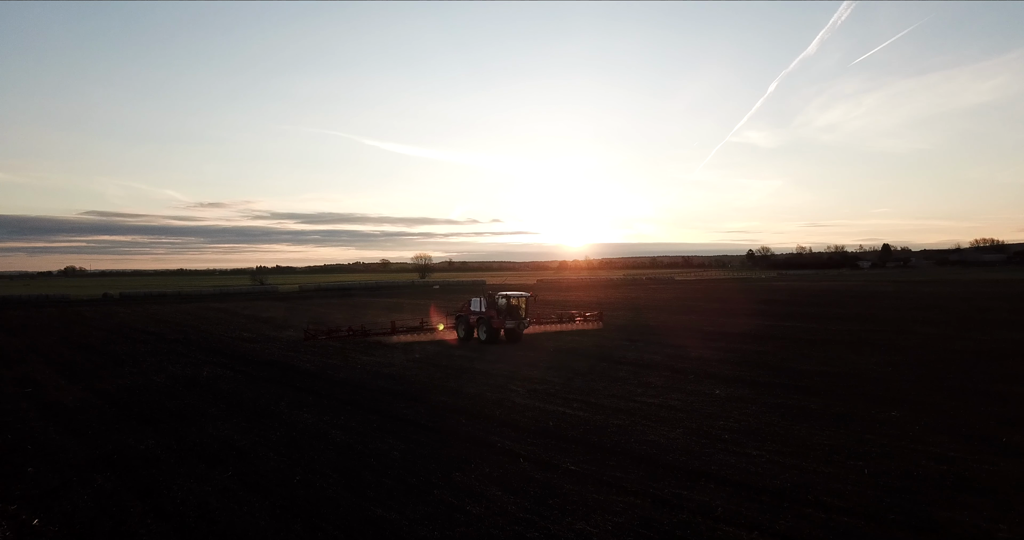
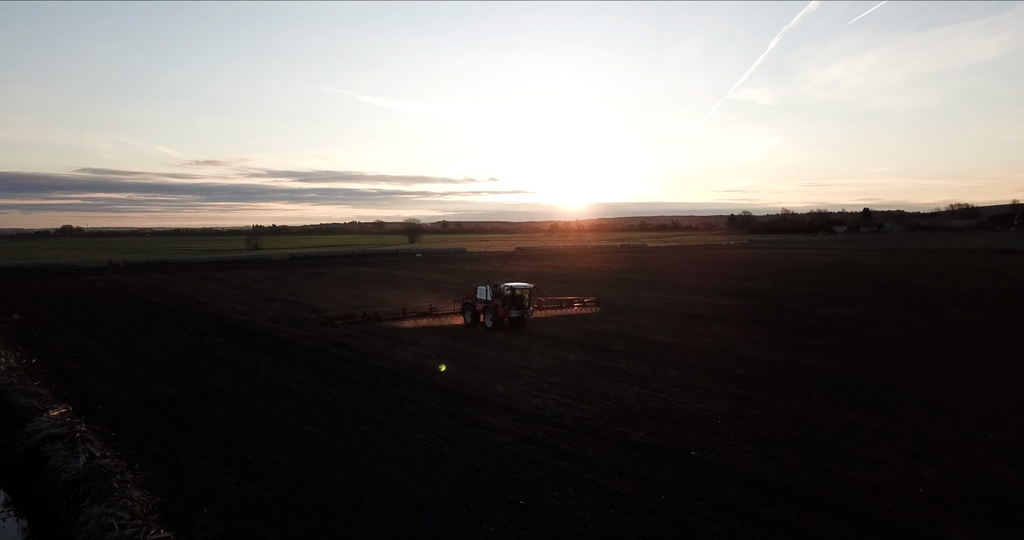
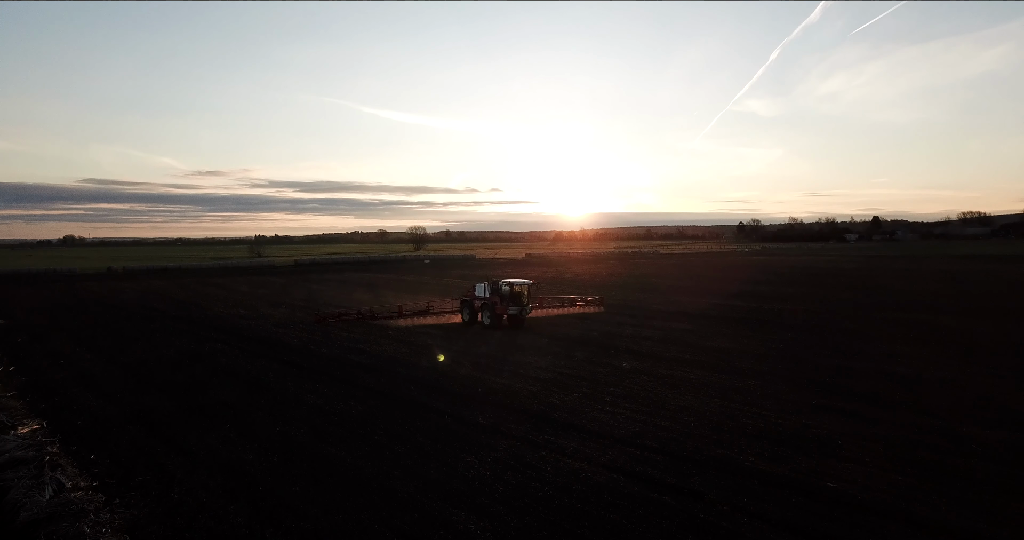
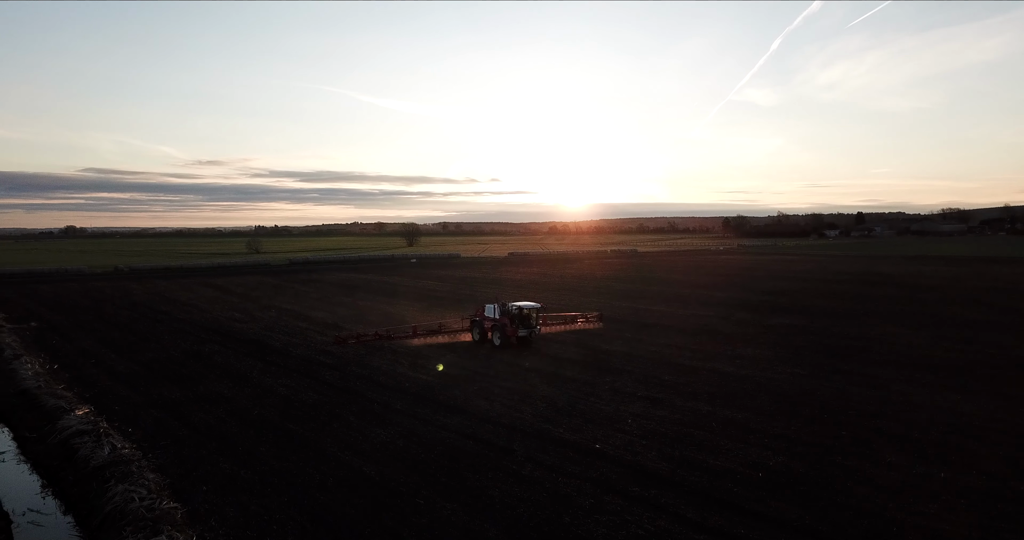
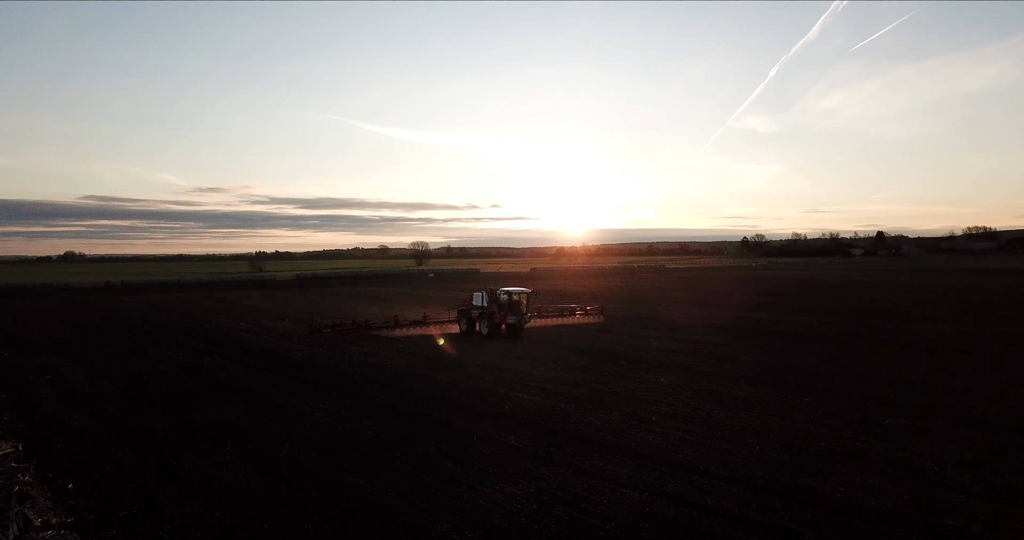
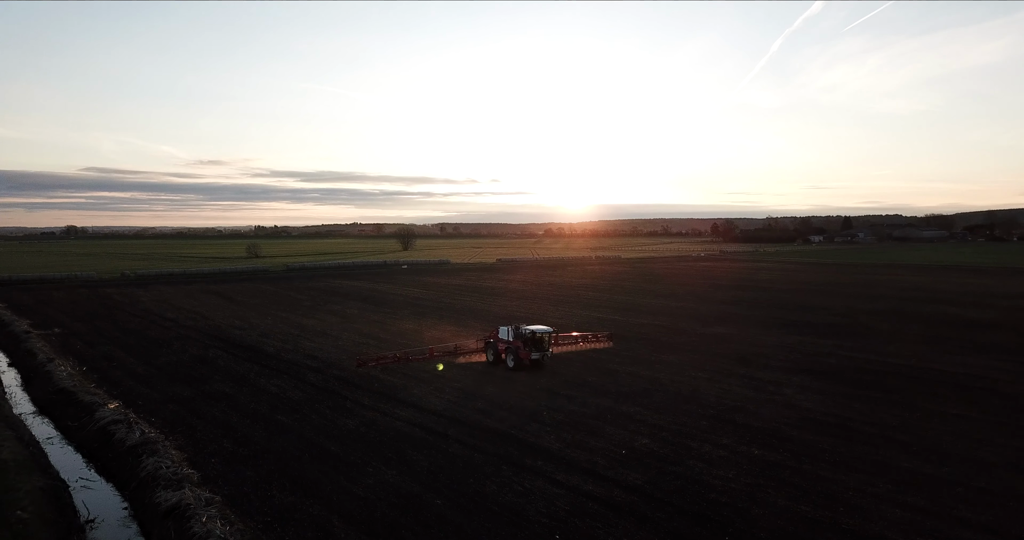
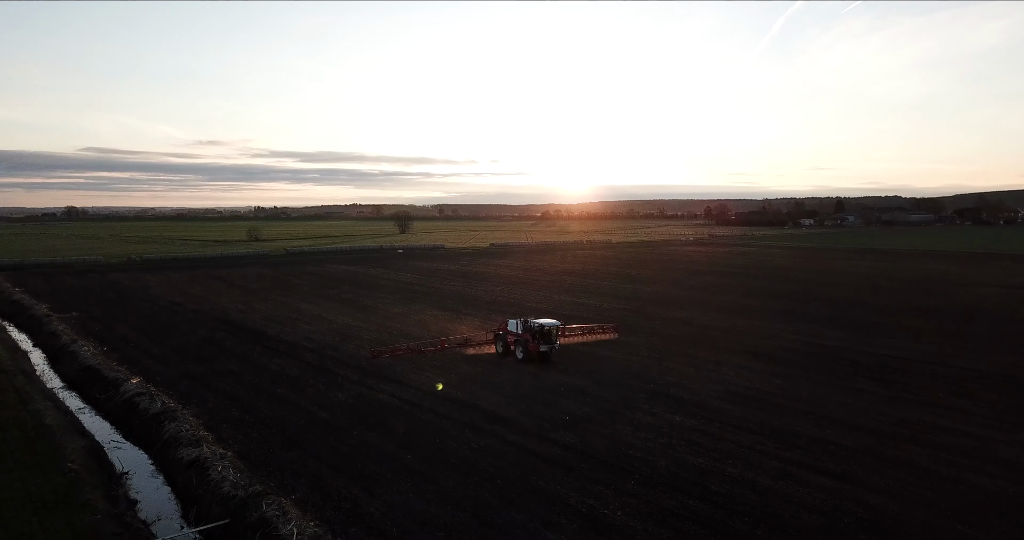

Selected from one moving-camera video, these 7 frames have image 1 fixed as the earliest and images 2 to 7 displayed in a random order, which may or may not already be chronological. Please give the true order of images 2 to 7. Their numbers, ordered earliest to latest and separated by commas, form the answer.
5, 3, 2, 4, 6, 7
